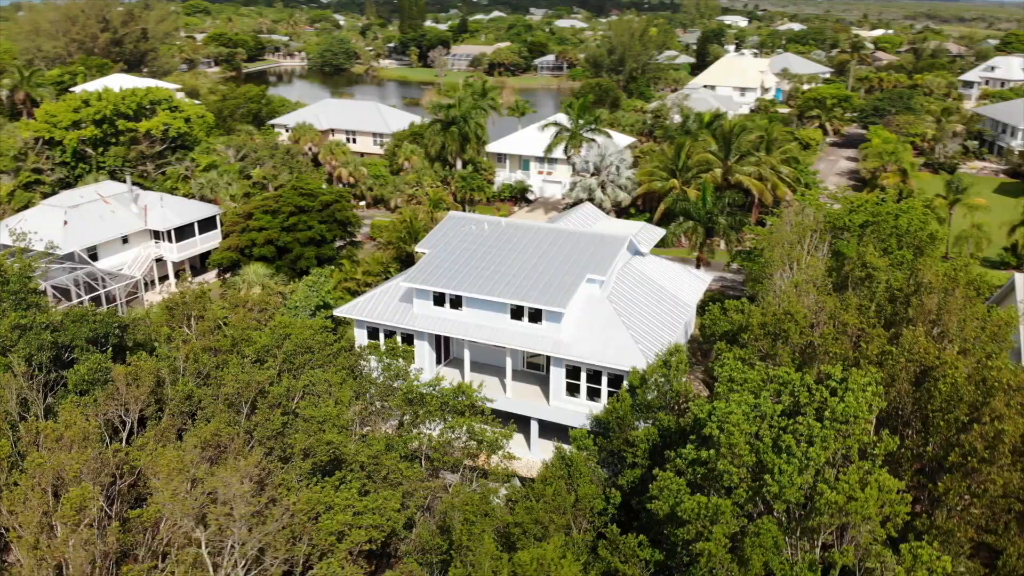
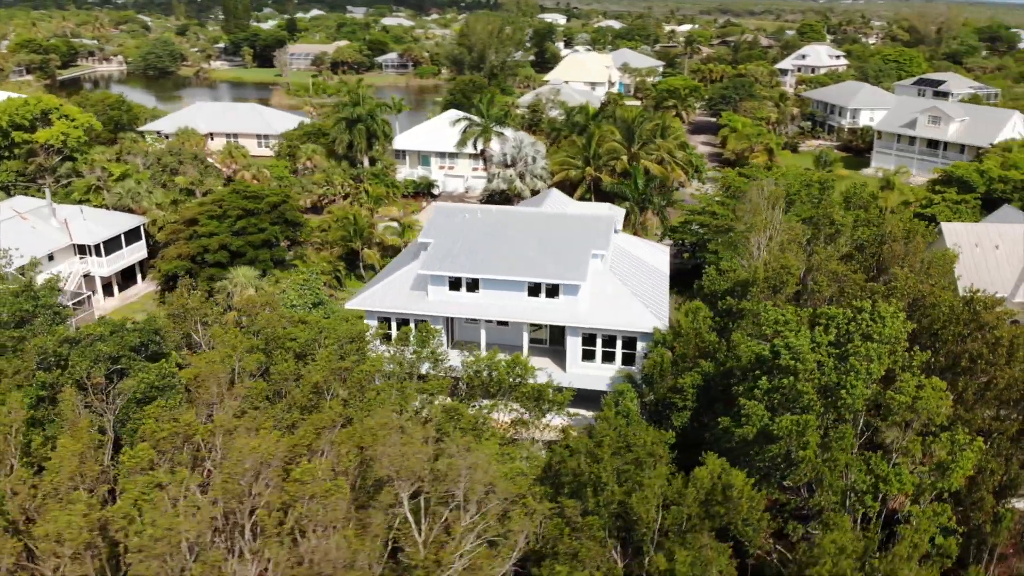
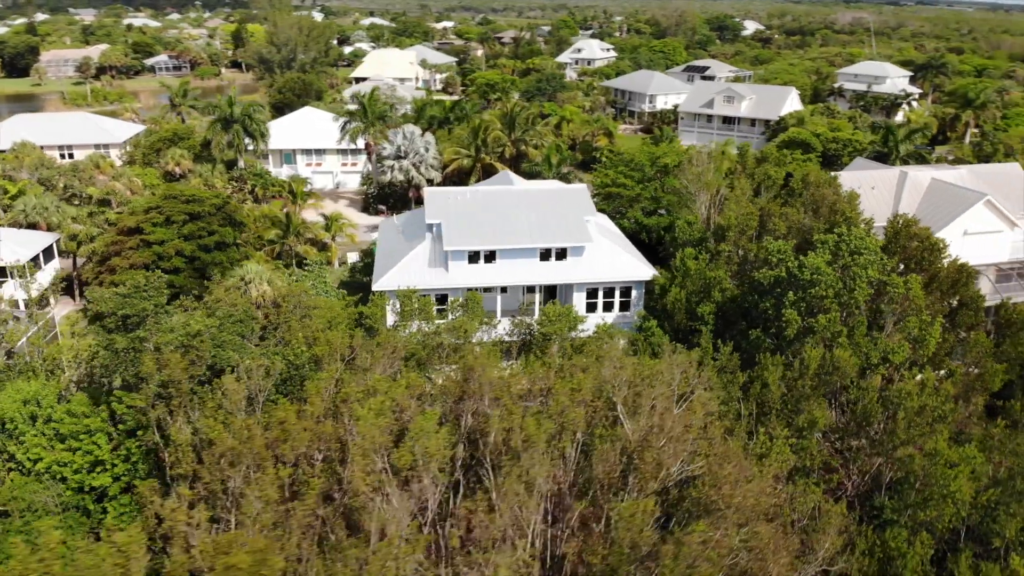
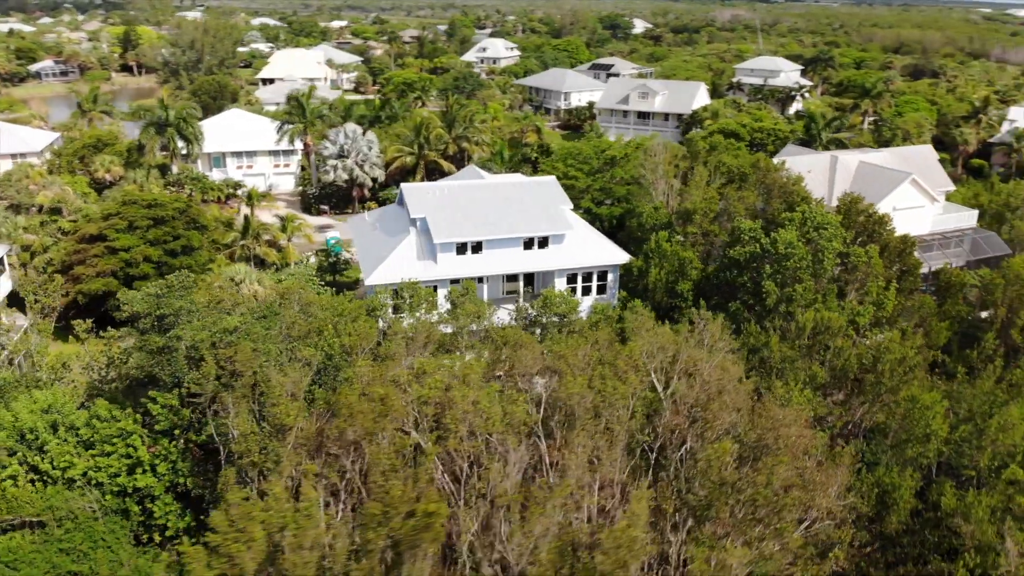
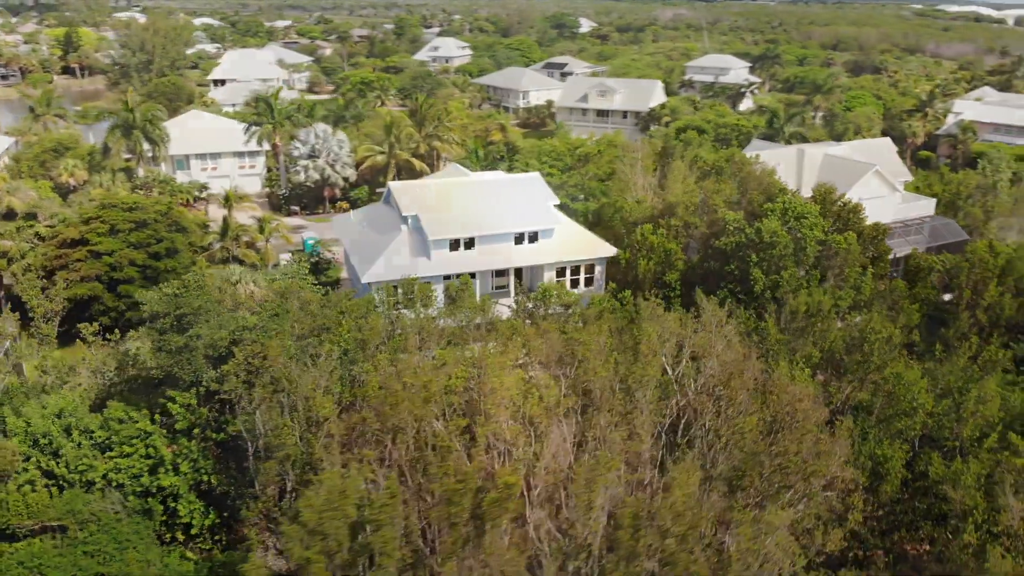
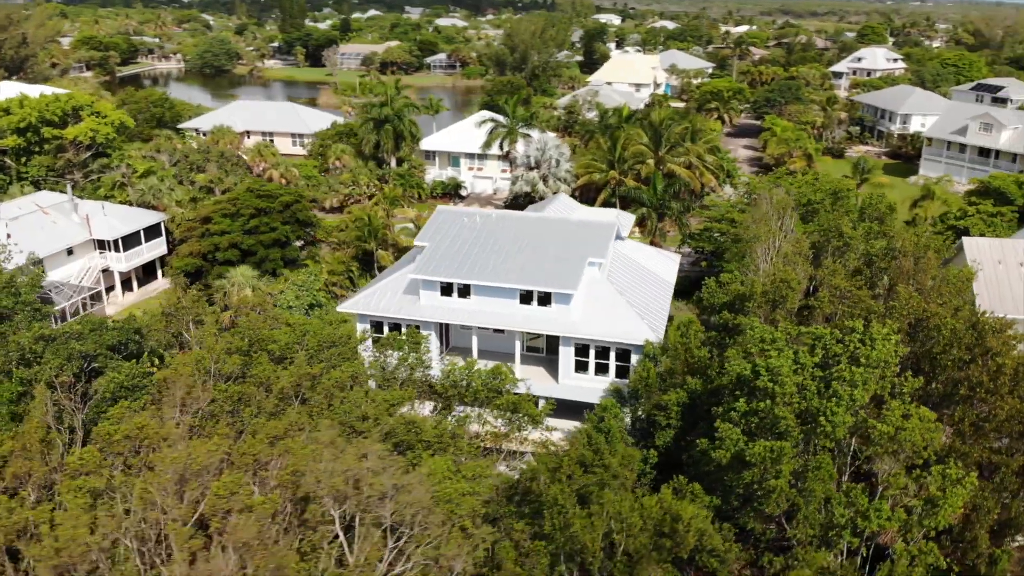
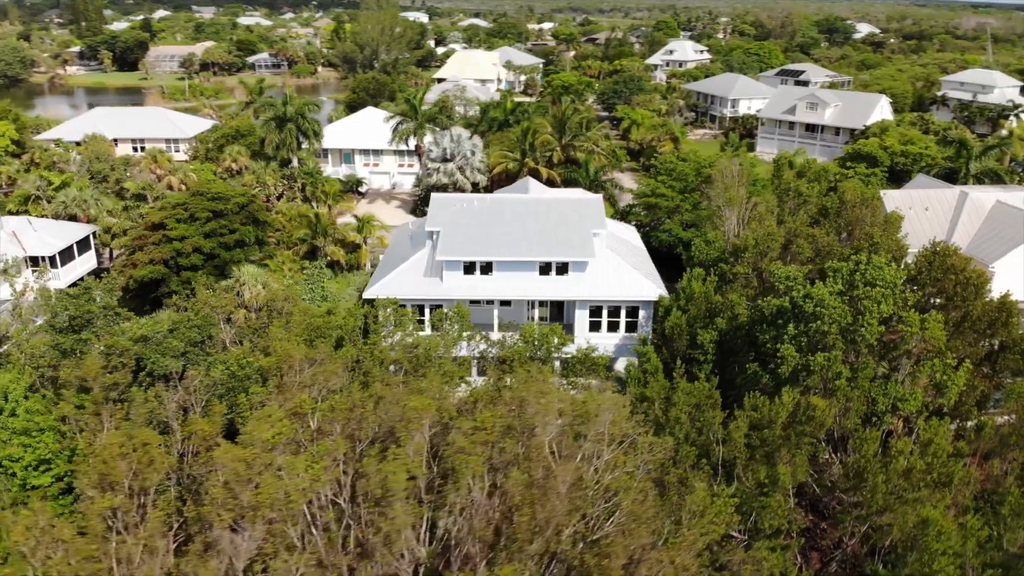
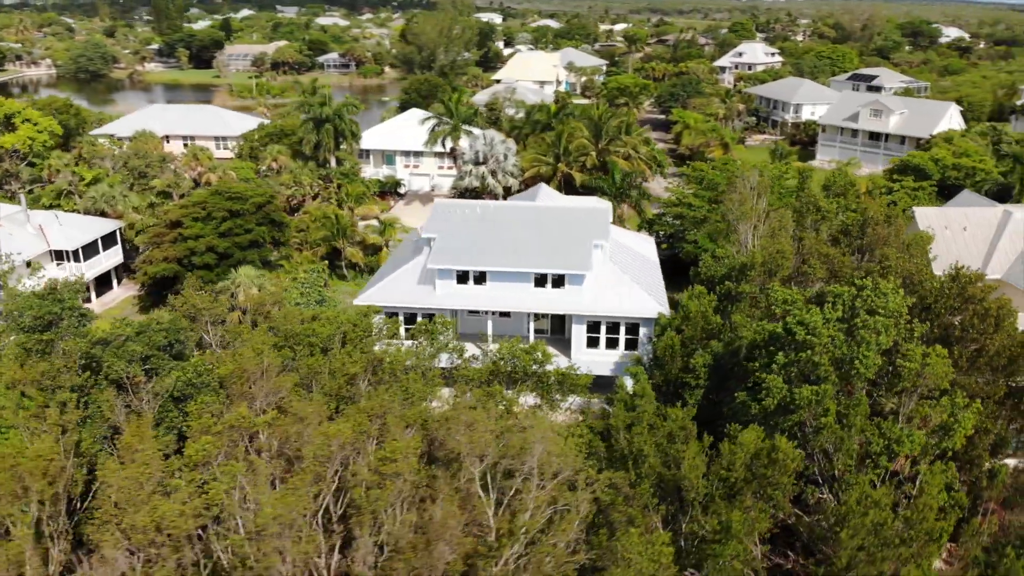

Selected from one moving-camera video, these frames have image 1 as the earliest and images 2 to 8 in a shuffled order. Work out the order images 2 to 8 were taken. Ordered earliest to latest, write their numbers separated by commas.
6, 2, 8, 7, 3, 4, 5
